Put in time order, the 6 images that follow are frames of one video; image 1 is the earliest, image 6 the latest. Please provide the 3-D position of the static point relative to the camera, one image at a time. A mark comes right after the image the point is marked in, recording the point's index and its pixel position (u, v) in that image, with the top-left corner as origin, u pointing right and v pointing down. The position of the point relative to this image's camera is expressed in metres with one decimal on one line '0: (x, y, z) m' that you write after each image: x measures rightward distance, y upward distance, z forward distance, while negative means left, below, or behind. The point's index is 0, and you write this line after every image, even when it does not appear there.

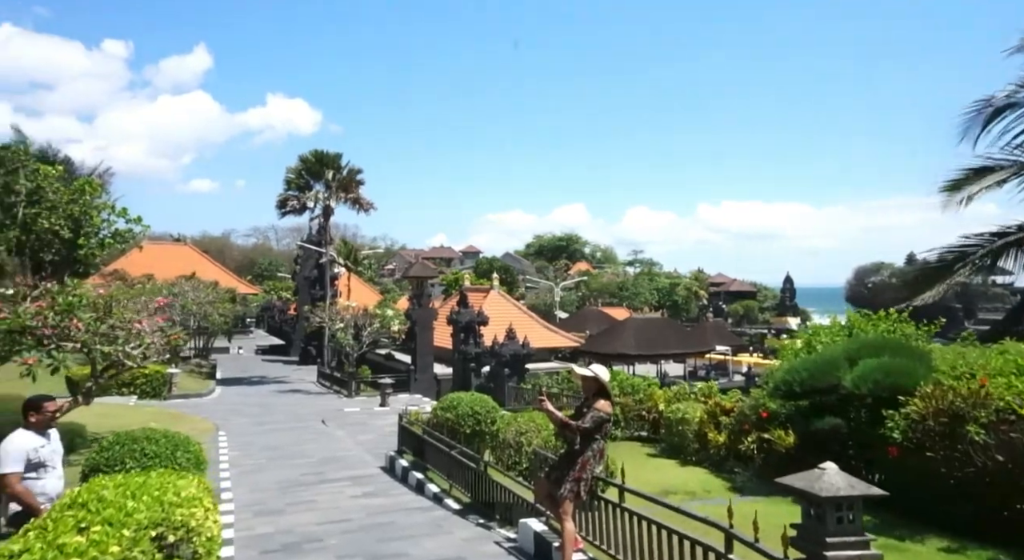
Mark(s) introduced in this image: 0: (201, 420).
0: (-7.7, -3.4, +19.4) m
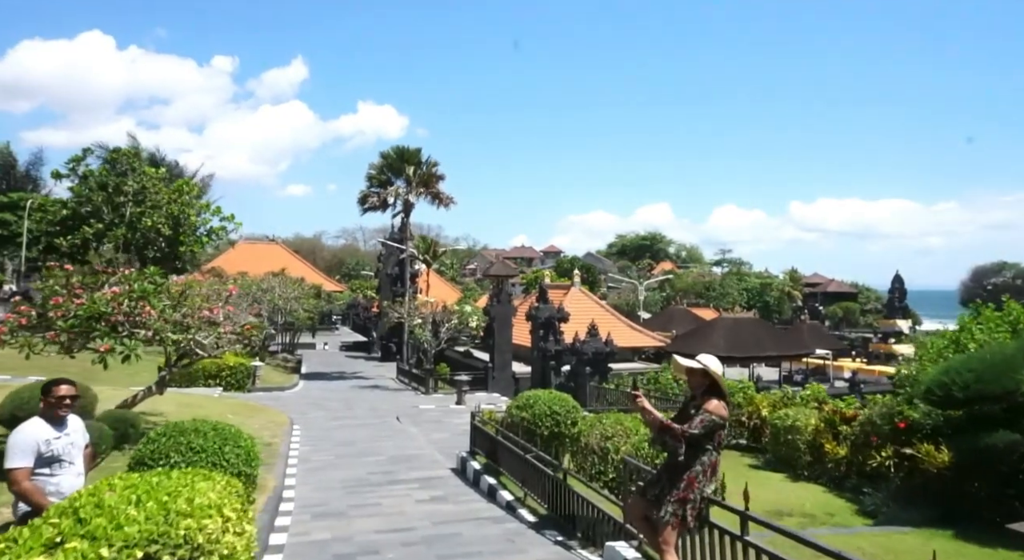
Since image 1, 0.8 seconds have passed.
0: (-5.7, -3.2, +19.0) m
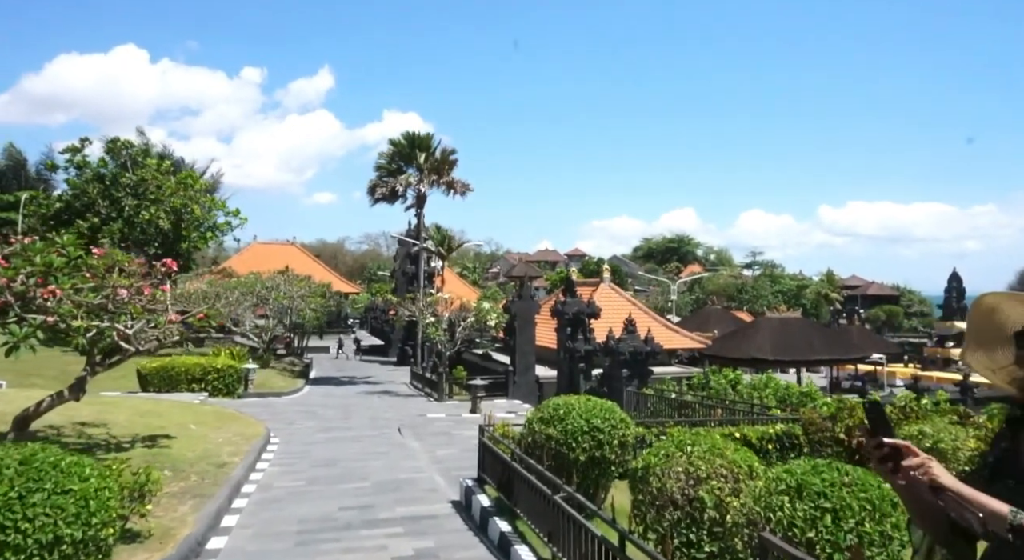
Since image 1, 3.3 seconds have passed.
0: (-5.2, -2.9, +16.0) m
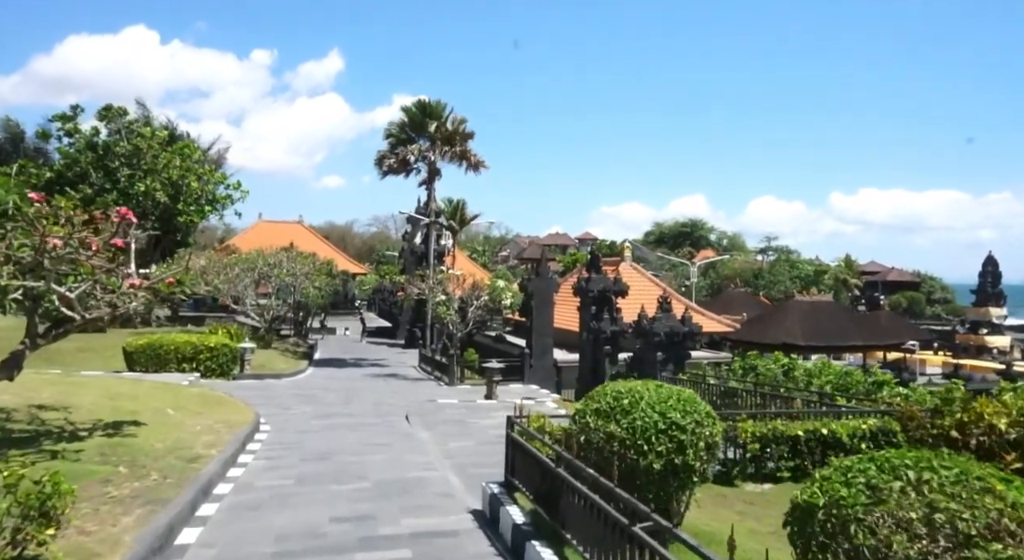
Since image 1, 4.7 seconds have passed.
0: (-4.8, -2.3, +14.2) m
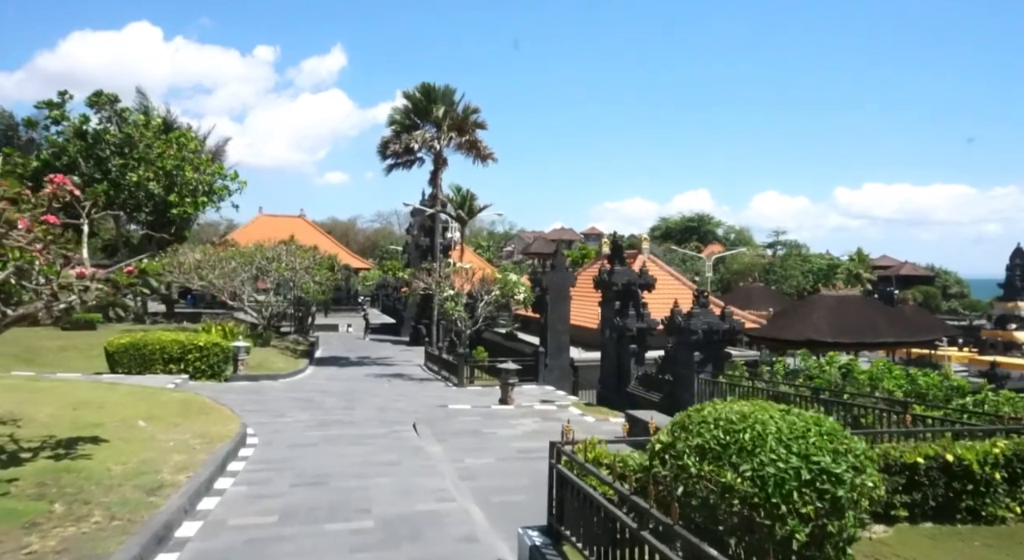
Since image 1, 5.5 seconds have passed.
0: (-4.5, -2.1, +12.5) m
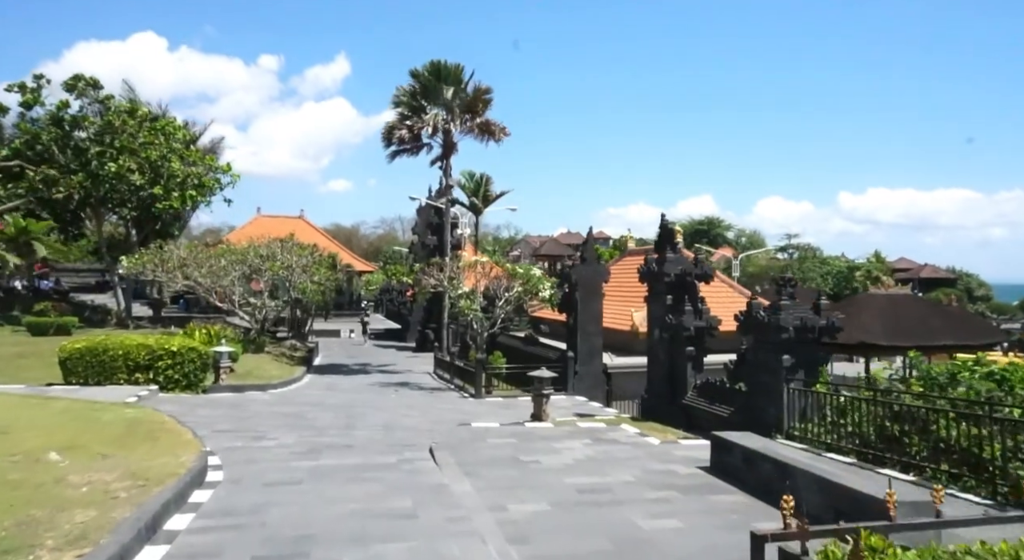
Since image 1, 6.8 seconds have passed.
0: (-3.9, -1.9, +9.5) m
